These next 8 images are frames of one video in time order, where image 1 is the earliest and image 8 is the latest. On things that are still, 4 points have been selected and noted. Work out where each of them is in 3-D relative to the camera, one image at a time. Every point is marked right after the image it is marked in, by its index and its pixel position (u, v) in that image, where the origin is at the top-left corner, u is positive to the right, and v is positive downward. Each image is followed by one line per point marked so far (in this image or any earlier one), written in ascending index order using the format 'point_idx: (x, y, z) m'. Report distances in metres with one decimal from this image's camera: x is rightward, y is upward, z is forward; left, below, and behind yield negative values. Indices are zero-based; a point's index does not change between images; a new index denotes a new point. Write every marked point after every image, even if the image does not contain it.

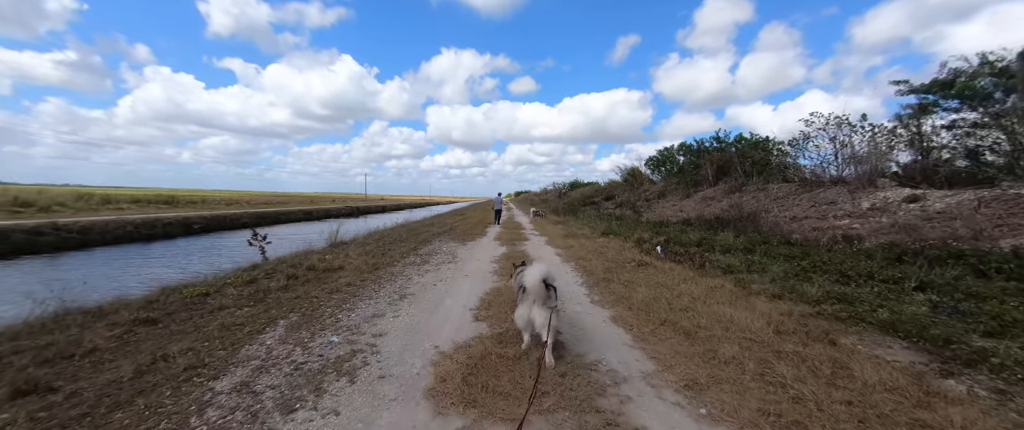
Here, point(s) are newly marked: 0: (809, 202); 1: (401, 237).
0: (+11.7, +0.5, +14.6) m
1: (-4.4, -0.9, +15.2) m
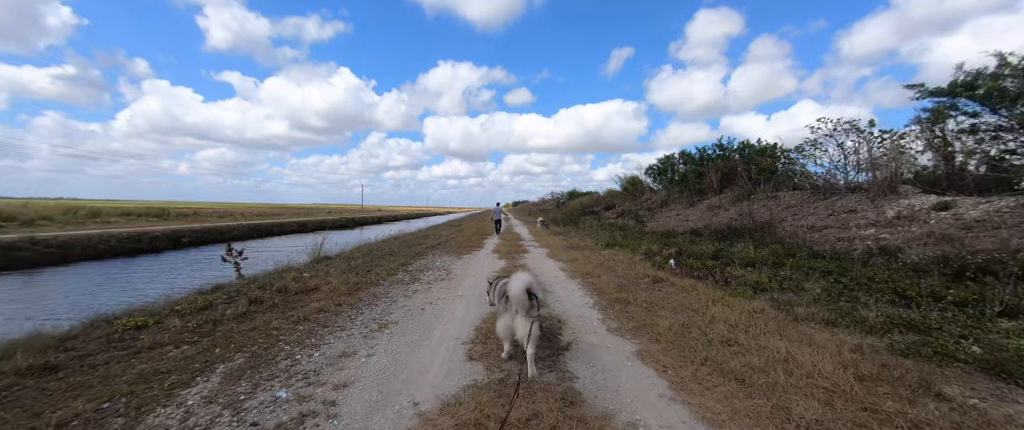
0: (+11.6, +0.2, +13.7) m
1: (-4.5, -1.4, +14.1) m
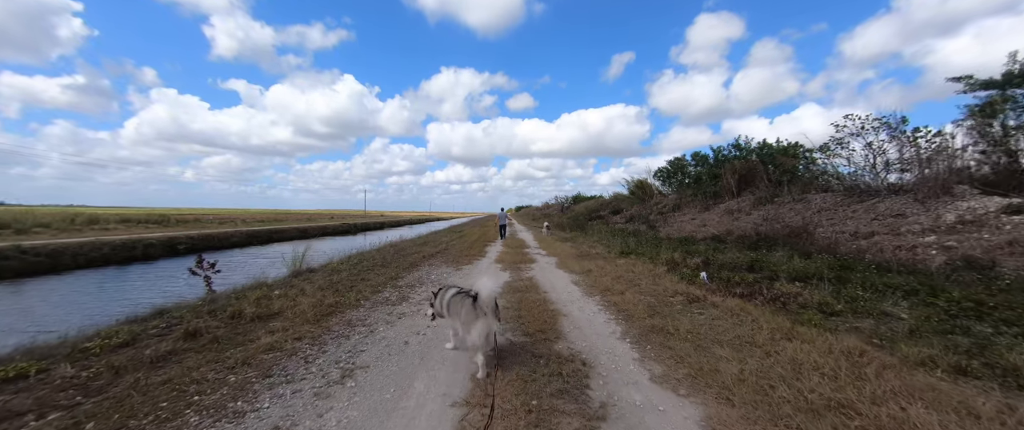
0: (+11.8, +0.1, +12.3) m
1: (-4.3, -1.6, +12.8) m
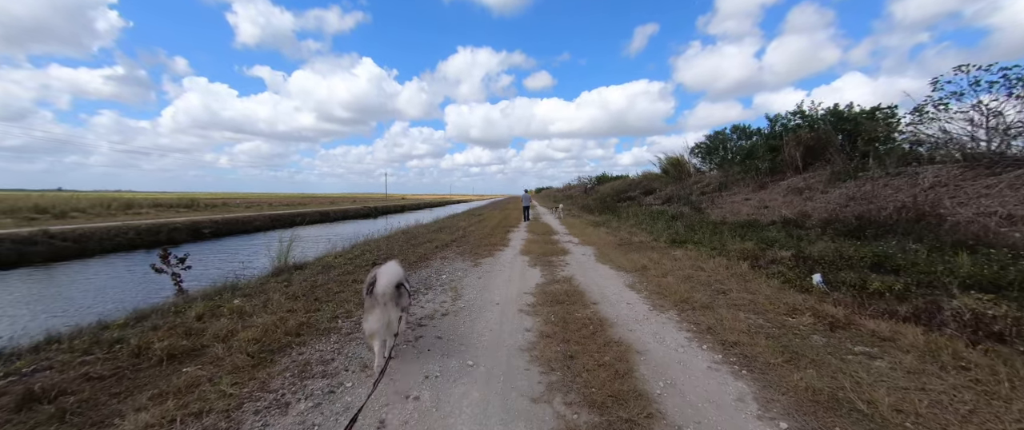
0: (+12.6, +0.6, +9.3) m
1: (-3.5, -1.1, +10.8) m
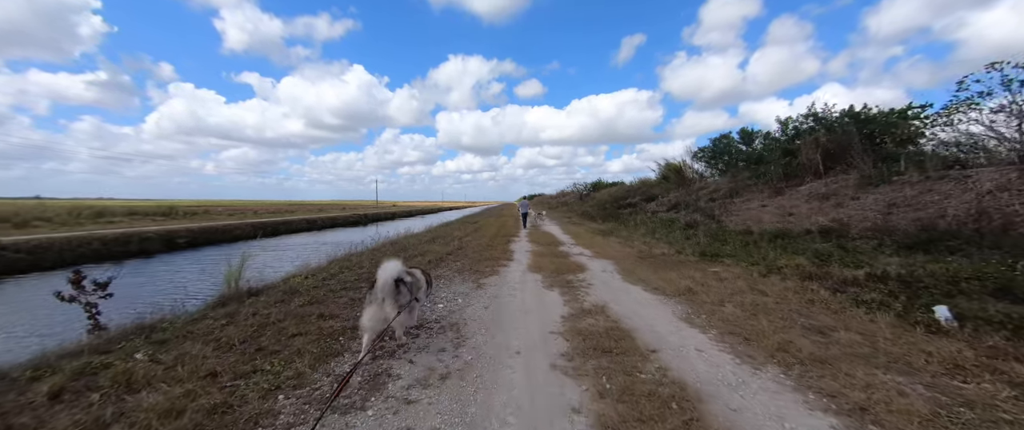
0: (+12.8, +0.5, +7.9) m
1: (-3.3, -1.3, +9.0) m
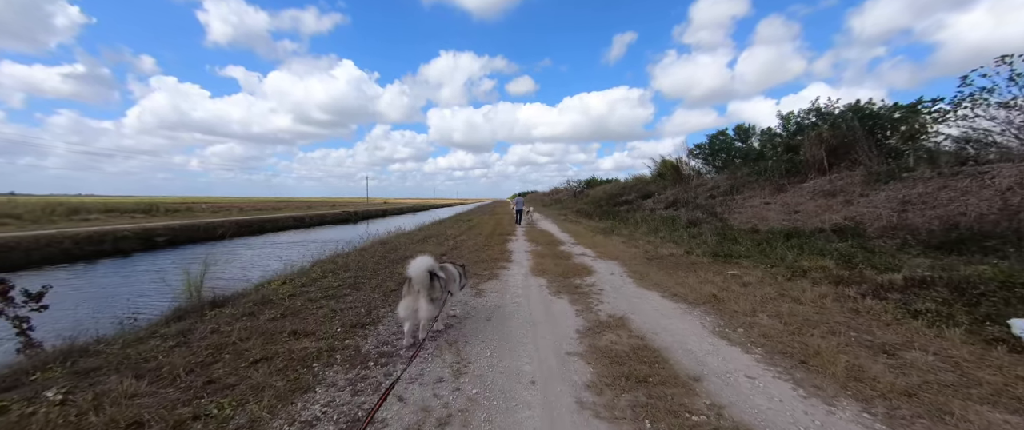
0: (+12.8, +0.5, +7.4) m
1: (-3.3, -1.3, +8.2) m
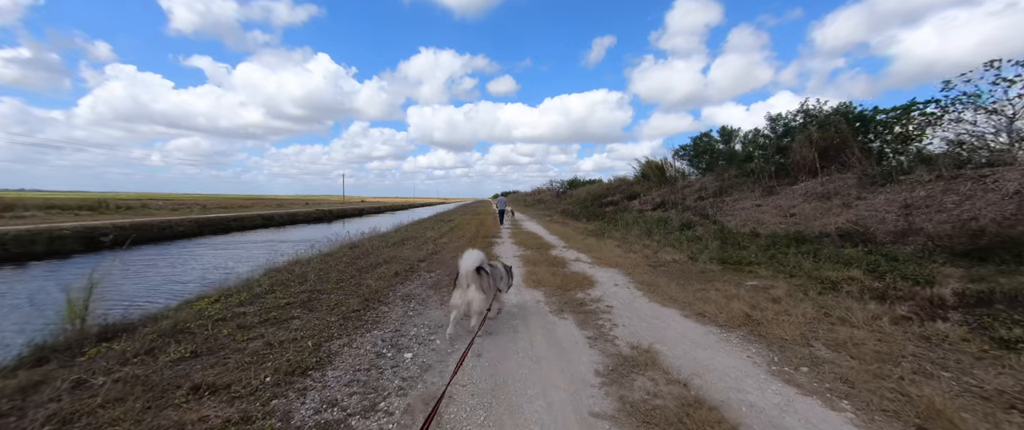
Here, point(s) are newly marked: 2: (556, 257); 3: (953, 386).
0: (+12.7, +0.4, +6.9) m
1: (-3.5, -1.3, +6.8) m
2: (+1.1, -1.2, +10.0) m
3: (+3.9, -1.5, +3.3) m
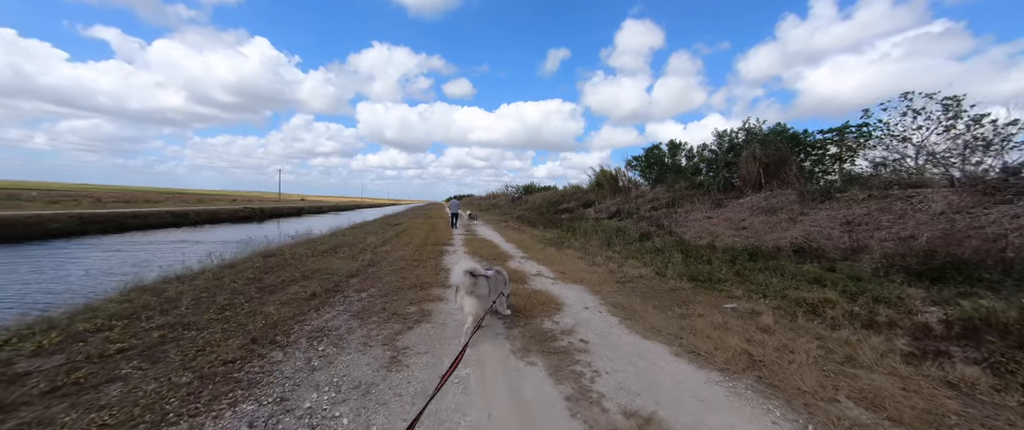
0: (+11.8, -0.1, +7.3) m
1: (-4.2, -1.3, +5.1) m
2: (0.0, -1.3, +8.8) m
3: (+3.5, -1.7, +2.5) m
